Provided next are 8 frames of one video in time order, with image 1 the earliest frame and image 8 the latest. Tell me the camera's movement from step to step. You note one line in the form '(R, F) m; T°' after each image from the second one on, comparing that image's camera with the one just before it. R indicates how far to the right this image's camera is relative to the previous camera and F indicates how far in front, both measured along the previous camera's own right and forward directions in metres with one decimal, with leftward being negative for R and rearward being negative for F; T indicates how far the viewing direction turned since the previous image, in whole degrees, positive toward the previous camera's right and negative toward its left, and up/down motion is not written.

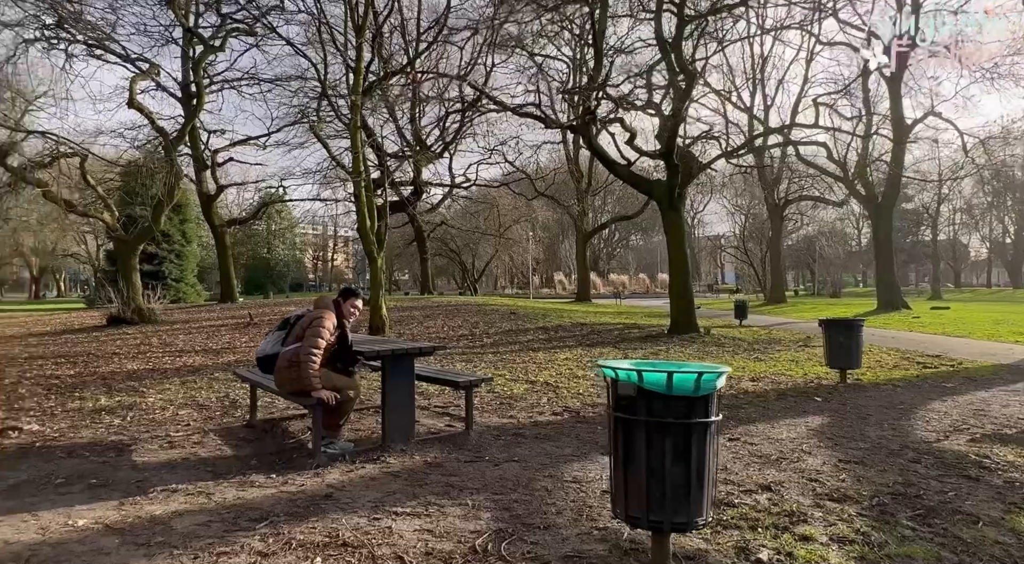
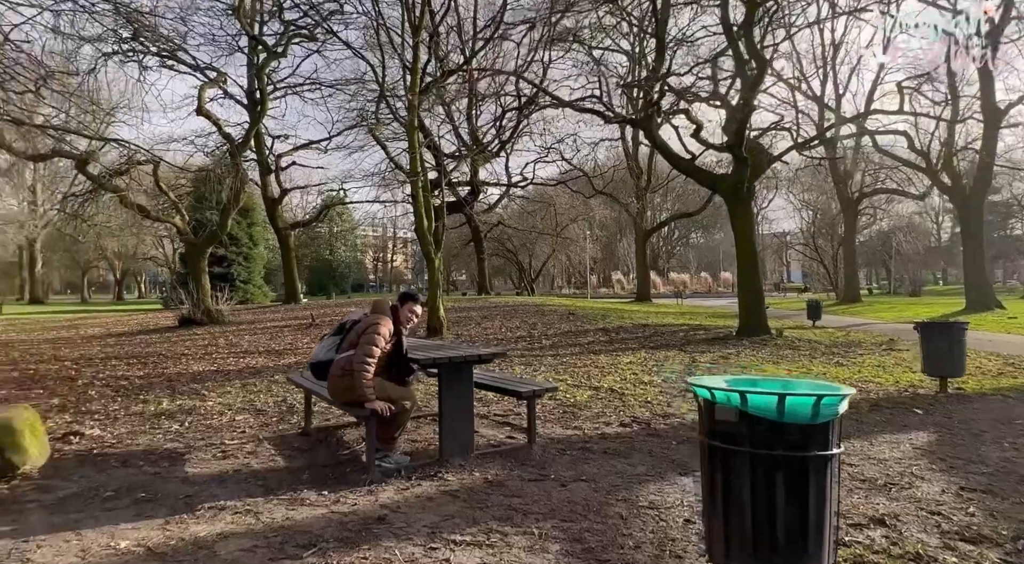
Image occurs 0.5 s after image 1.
(0.0, +0.3) m; -4°
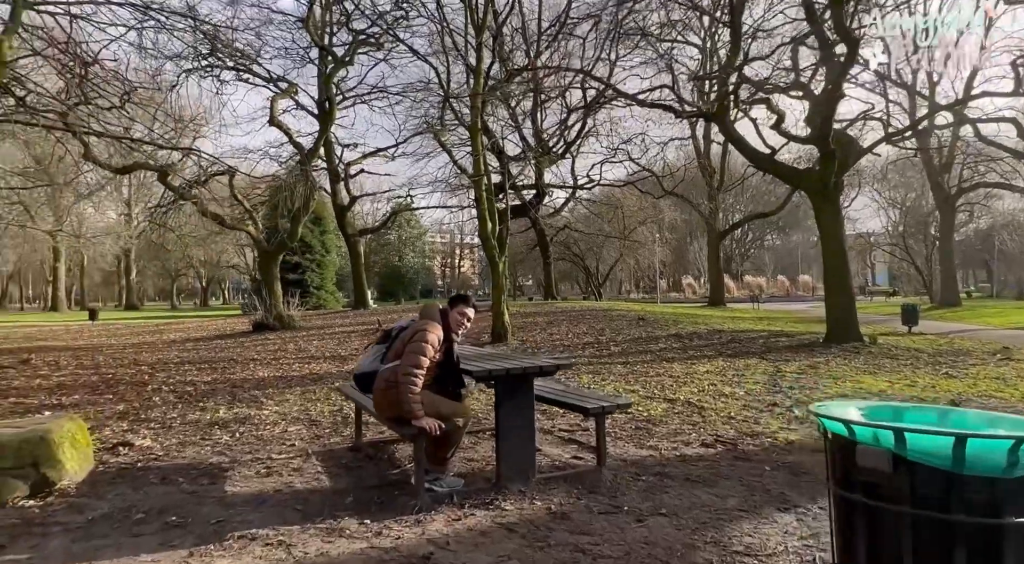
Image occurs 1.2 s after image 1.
(0.0, +0.5) m; -5°
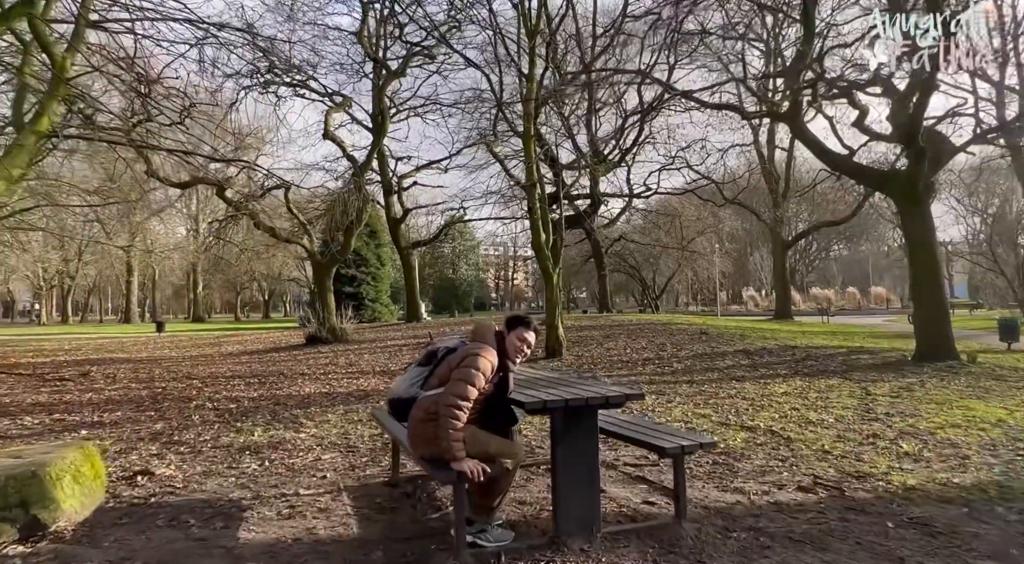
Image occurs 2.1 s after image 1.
(0.0, +0.6) m; -4°
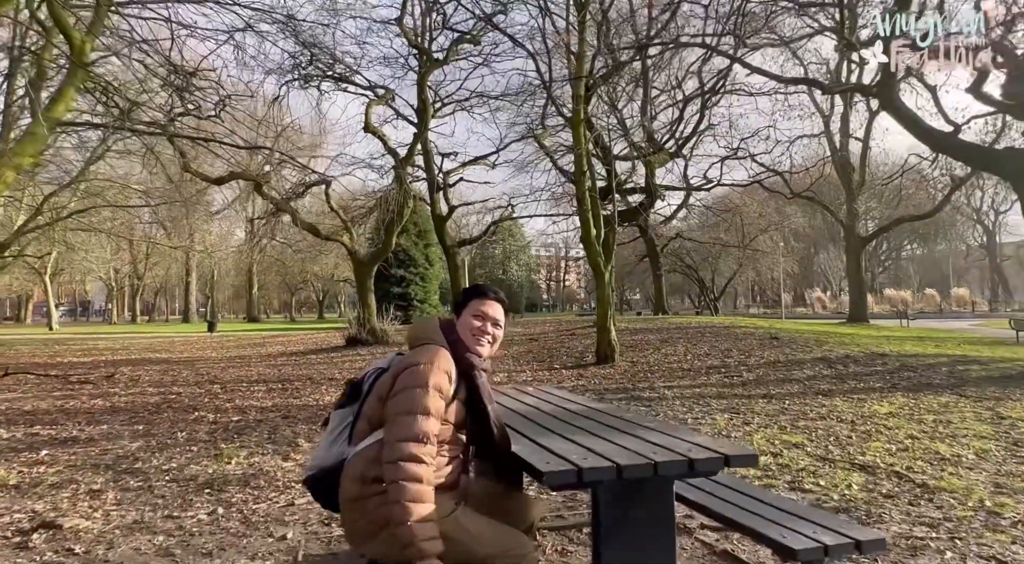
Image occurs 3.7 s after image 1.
(+0.1, +1.3) m; -4°
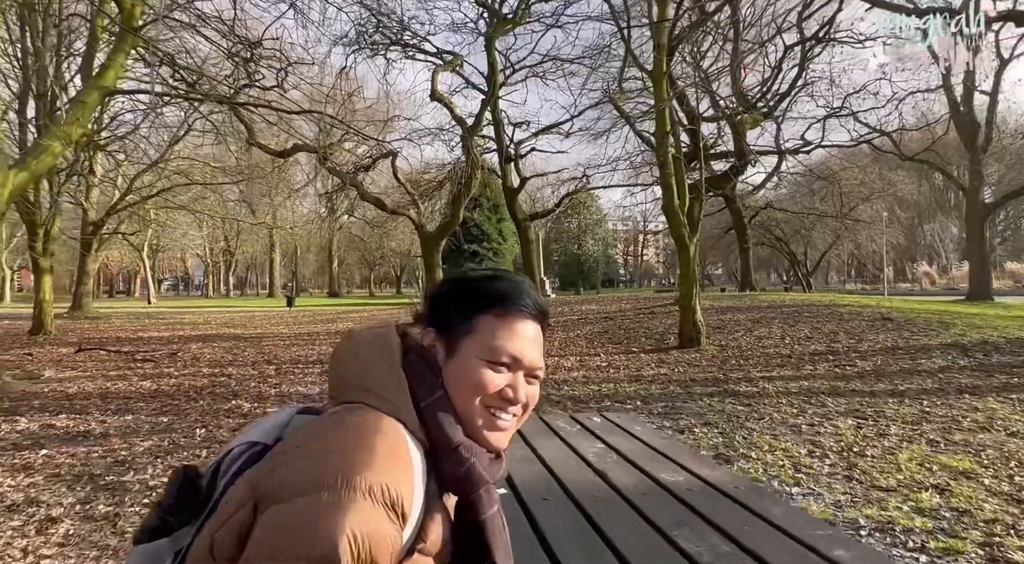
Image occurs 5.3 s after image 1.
(0.0, +1.2) m; -6°
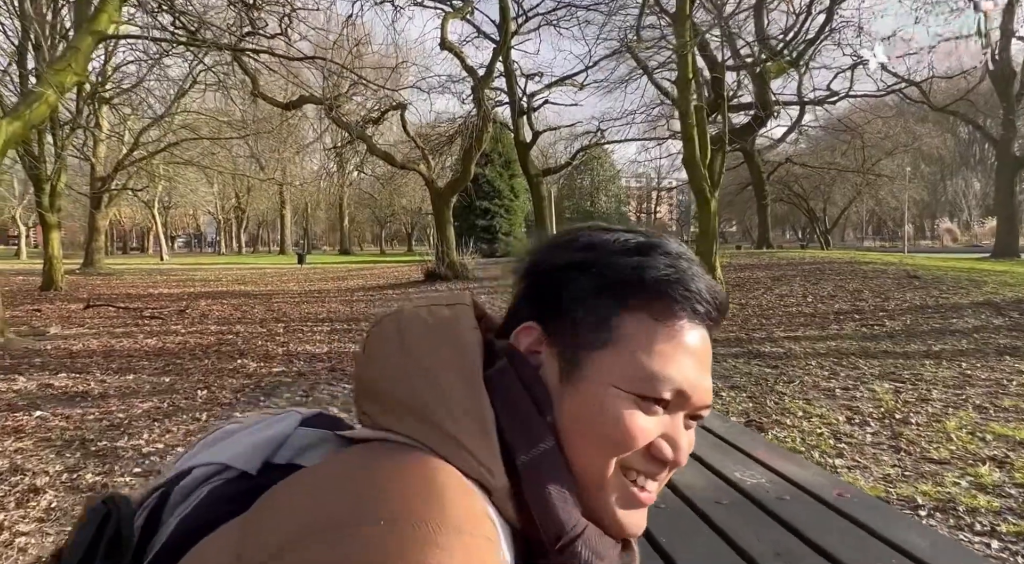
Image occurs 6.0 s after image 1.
(0.0, +0.3) m; -1°
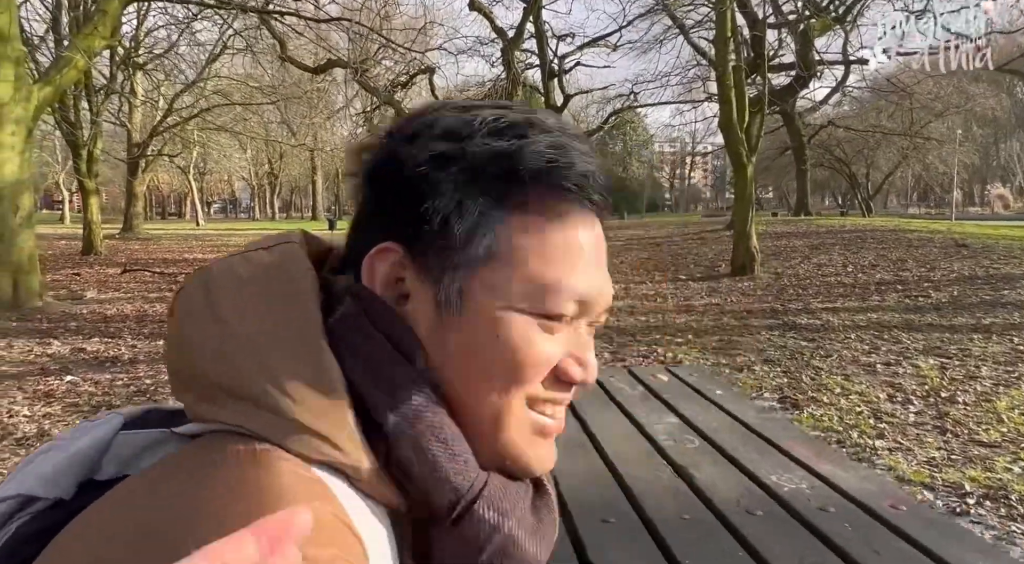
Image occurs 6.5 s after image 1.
(0.0, +0.2) m; -2°
